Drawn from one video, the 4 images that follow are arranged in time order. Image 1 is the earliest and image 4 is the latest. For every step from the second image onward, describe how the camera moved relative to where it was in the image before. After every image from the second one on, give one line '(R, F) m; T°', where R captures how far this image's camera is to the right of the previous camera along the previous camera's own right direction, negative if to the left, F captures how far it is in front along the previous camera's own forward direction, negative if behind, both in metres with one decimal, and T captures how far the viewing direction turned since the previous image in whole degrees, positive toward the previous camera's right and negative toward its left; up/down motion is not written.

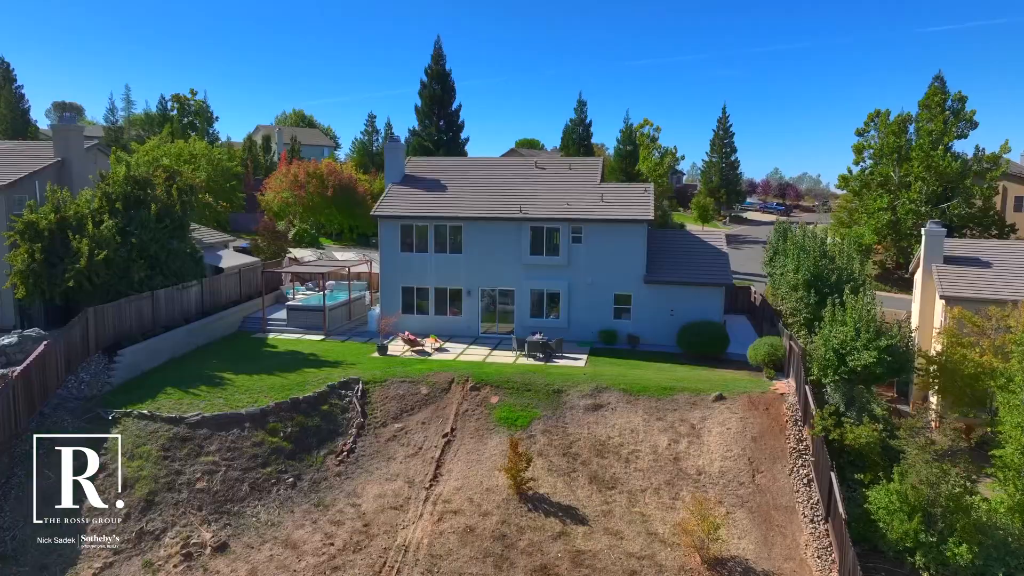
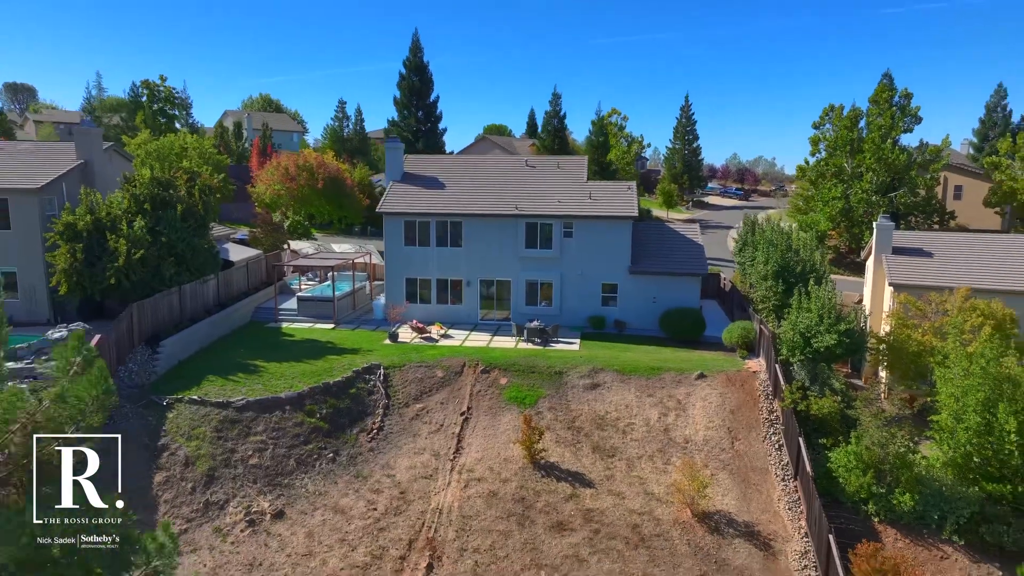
(-1.6, -2.4) m; +3°
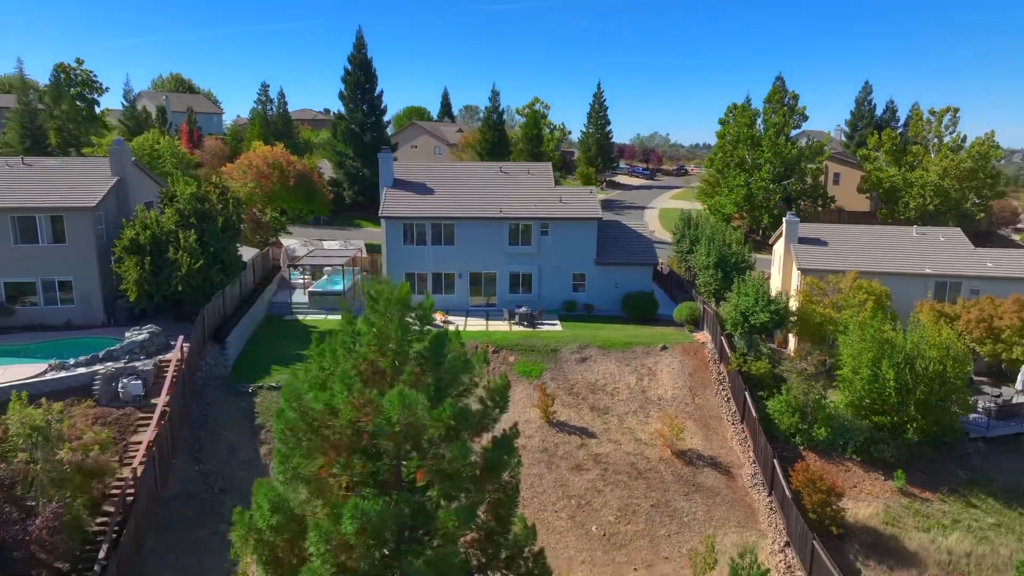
(-4.4, -5.0) m; +8°
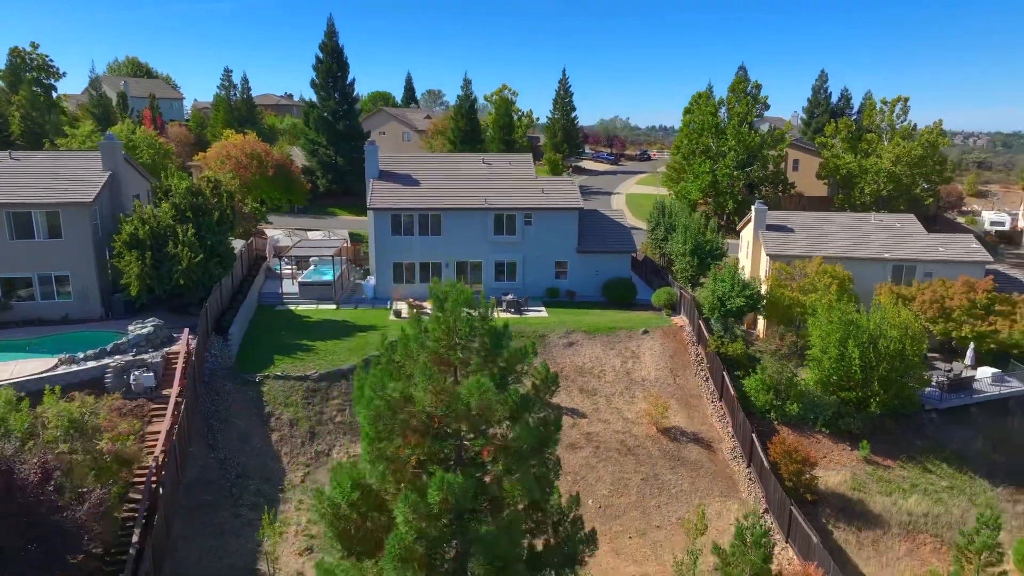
(-1.3, -1.3) m; +3°
